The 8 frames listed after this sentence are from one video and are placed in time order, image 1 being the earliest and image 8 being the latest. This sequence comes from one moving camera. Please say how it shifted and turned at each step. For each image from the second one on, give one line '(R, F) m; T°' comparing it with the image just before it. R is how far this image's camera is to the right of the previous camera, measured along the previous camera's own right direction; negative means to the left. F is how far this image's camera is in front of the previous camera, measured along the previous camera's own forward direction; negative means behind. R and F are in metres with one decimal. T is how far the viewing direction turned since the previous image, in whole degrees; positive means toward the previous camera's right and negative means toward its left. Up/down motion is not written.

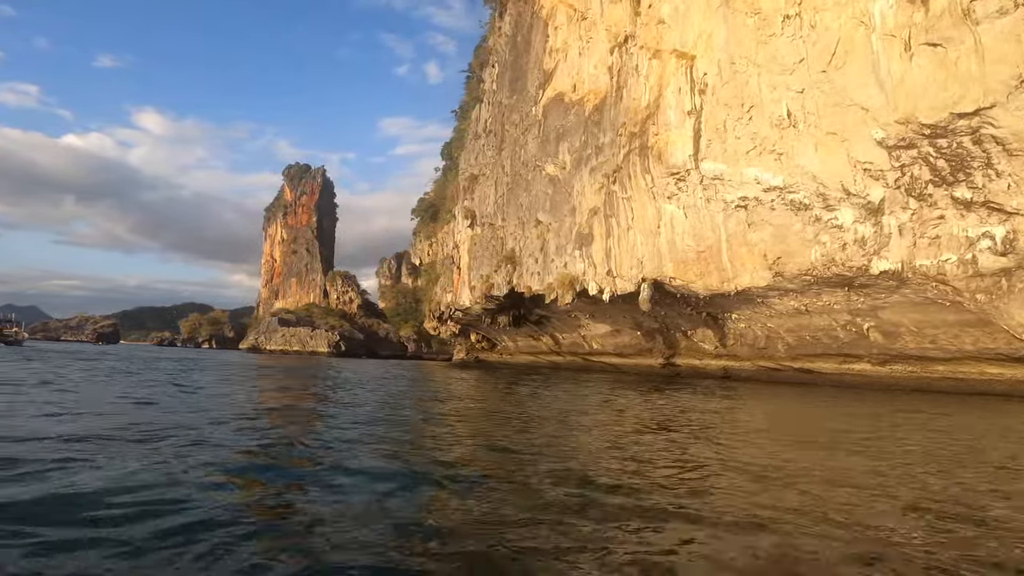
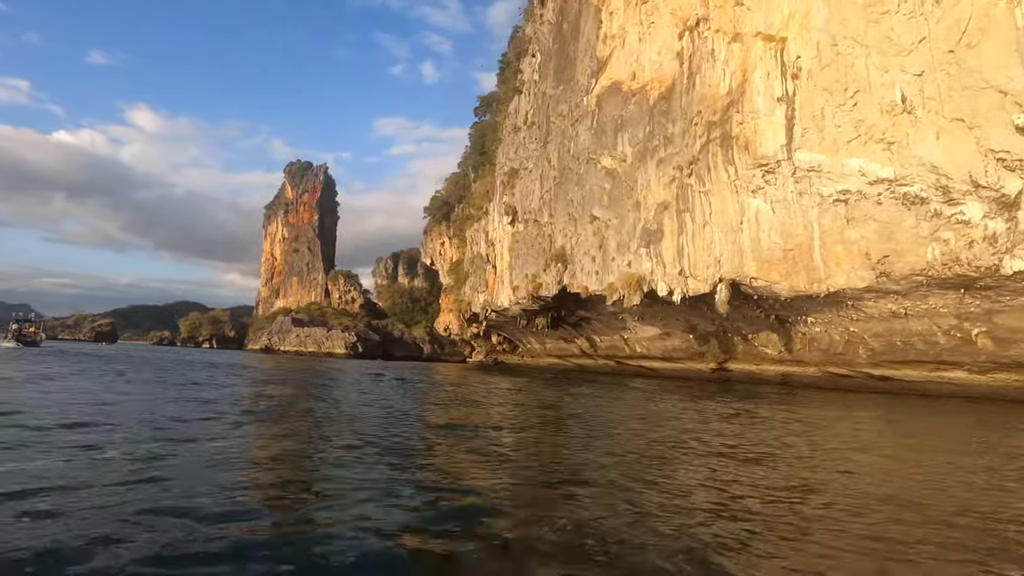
(-2.2, +1.3) m; +1°
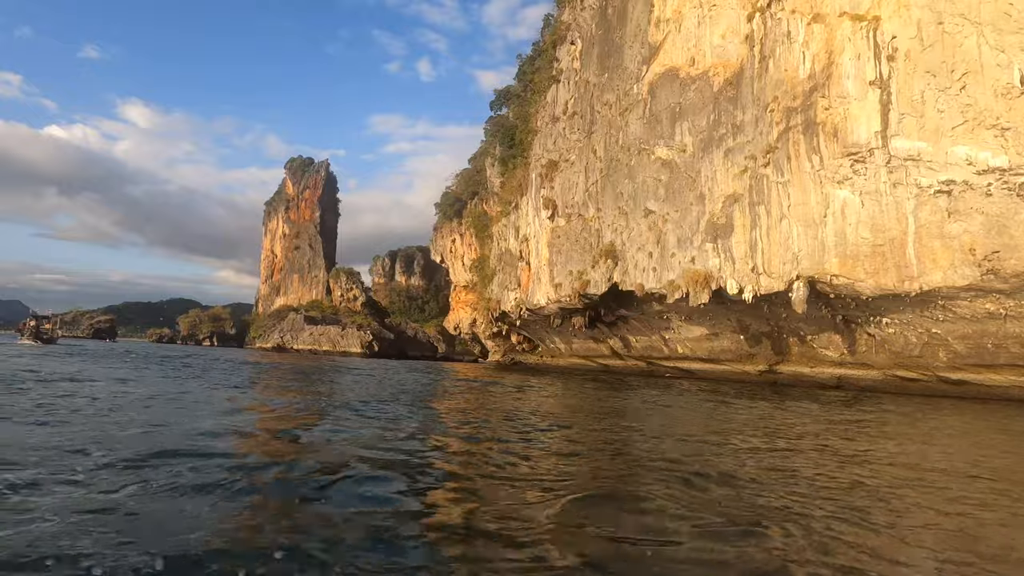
(-1.9, +1.1) m; +1°
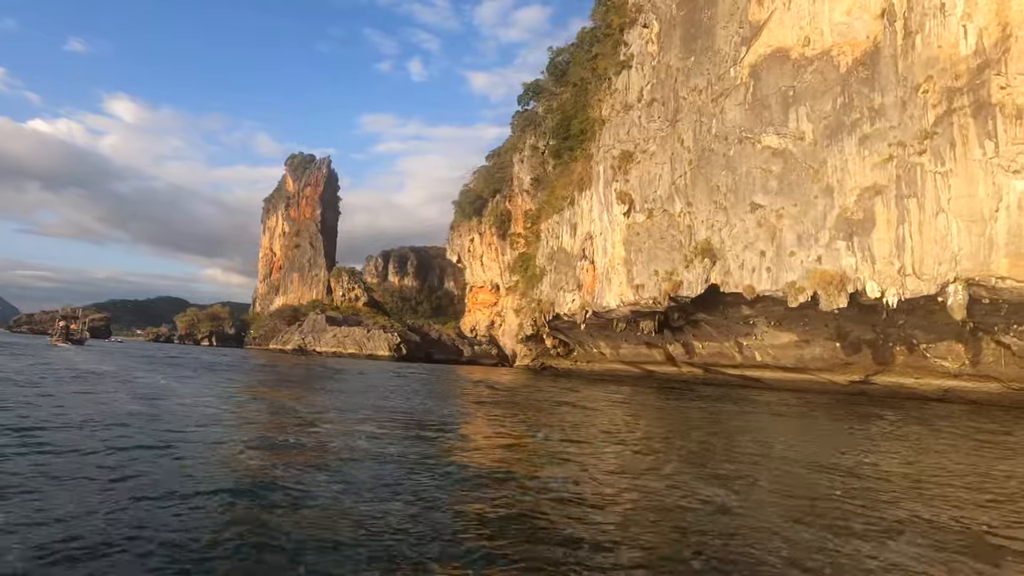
(-3.3, +2.0) m; +1°
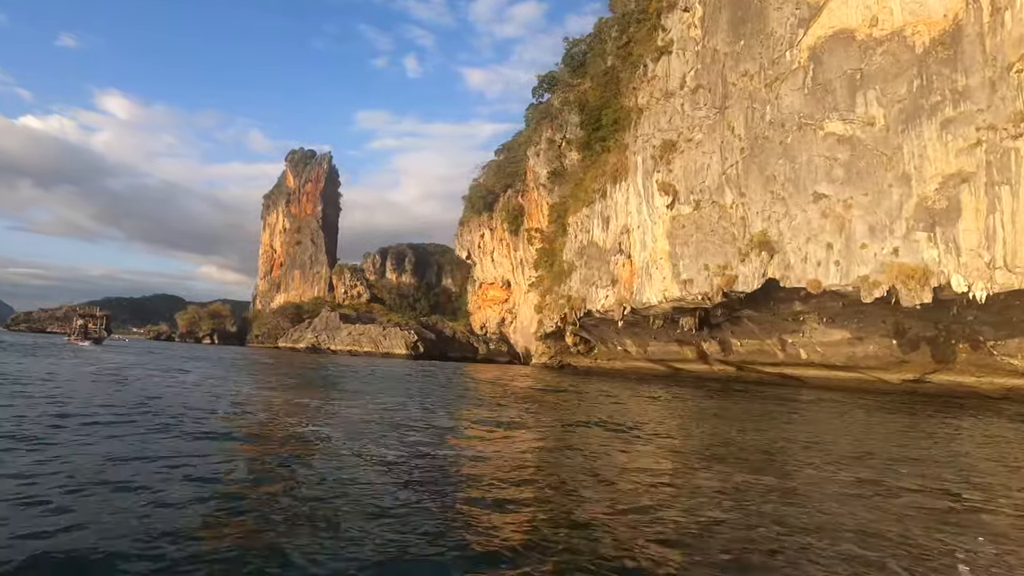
(-1.7, +1.0) m; 0°
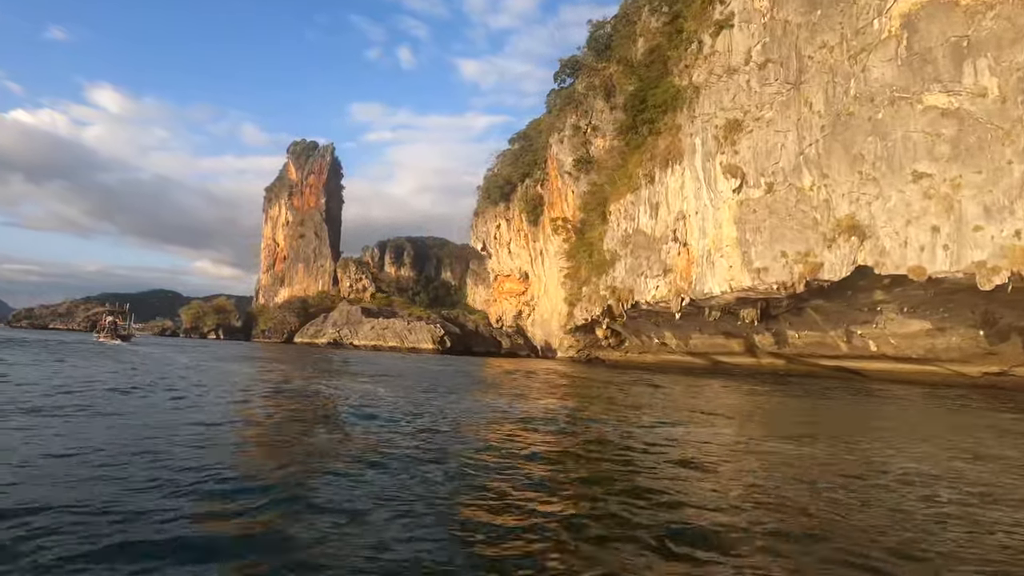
(-2.2, +1.4) m; 0°
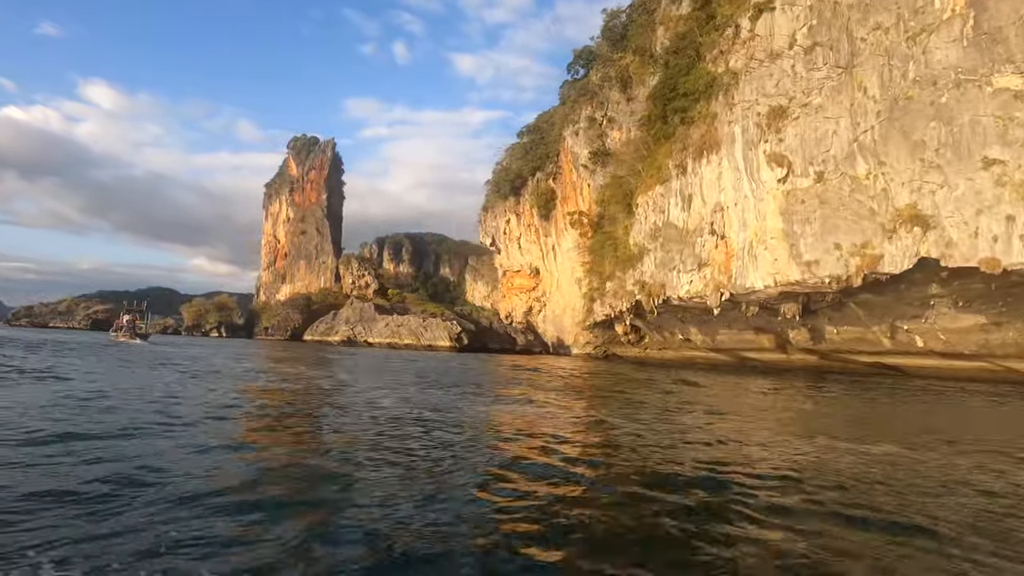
(-1.4, +0.9) m; 0°
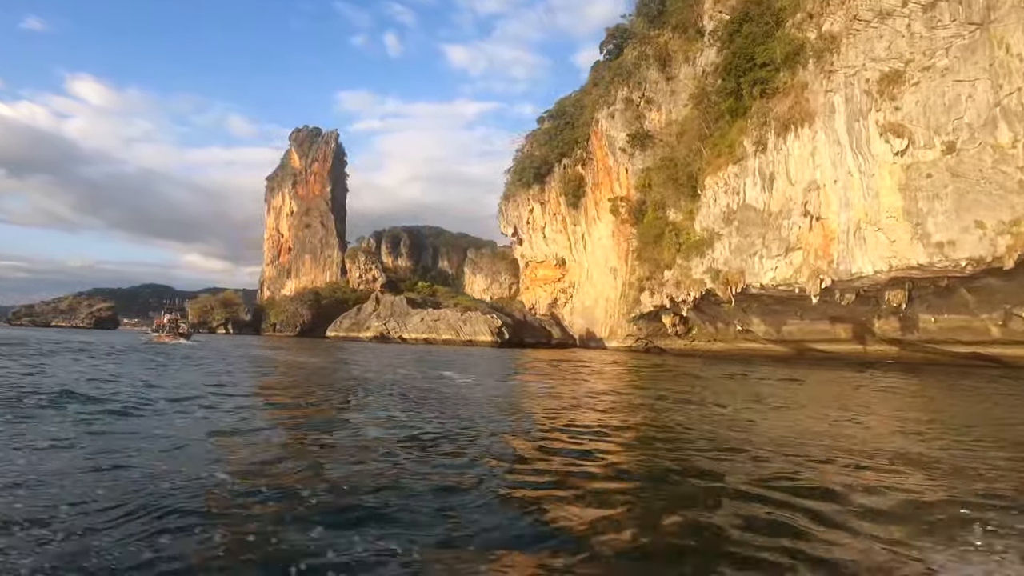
(-2.9, +2.0) m; +1°
